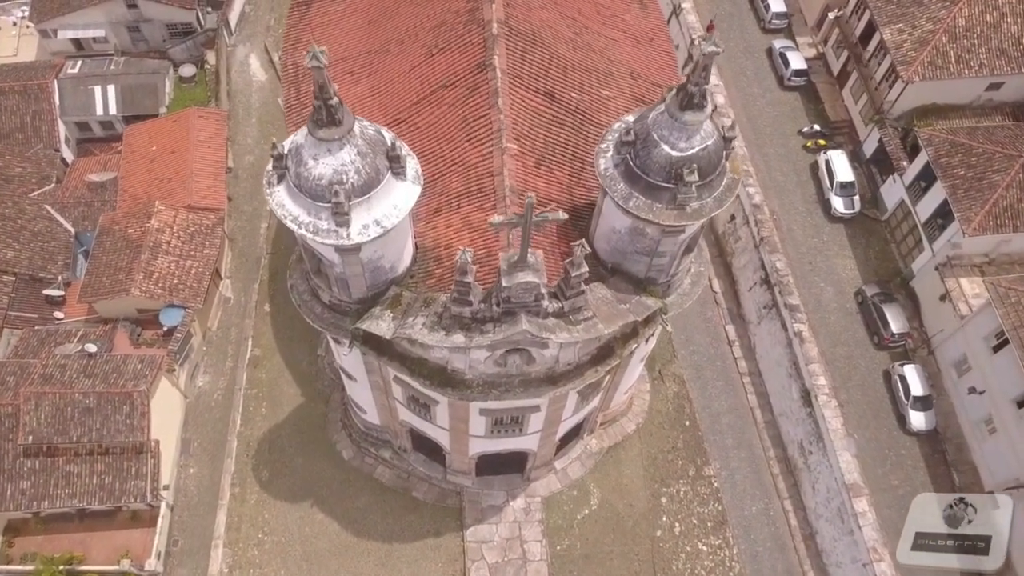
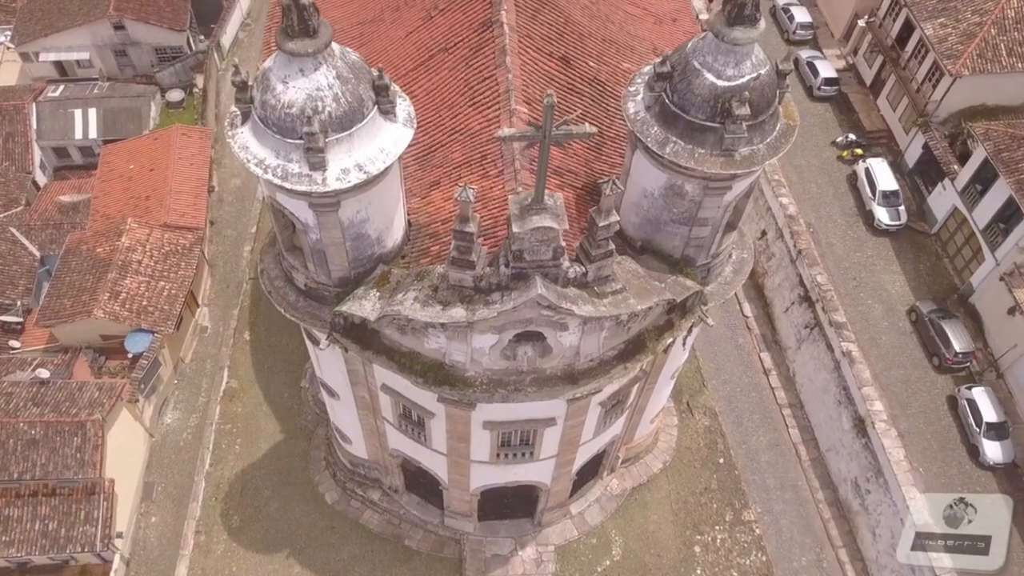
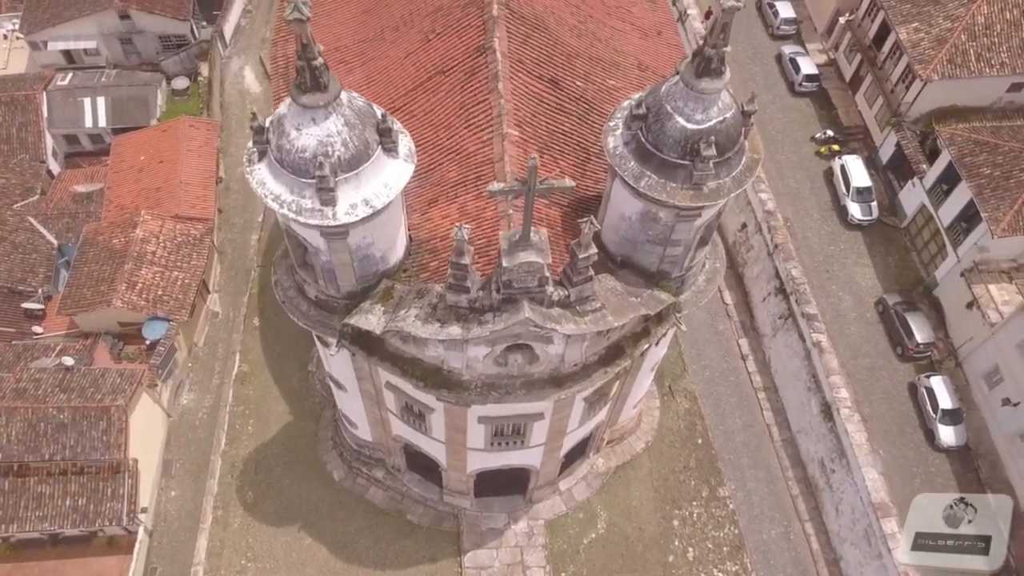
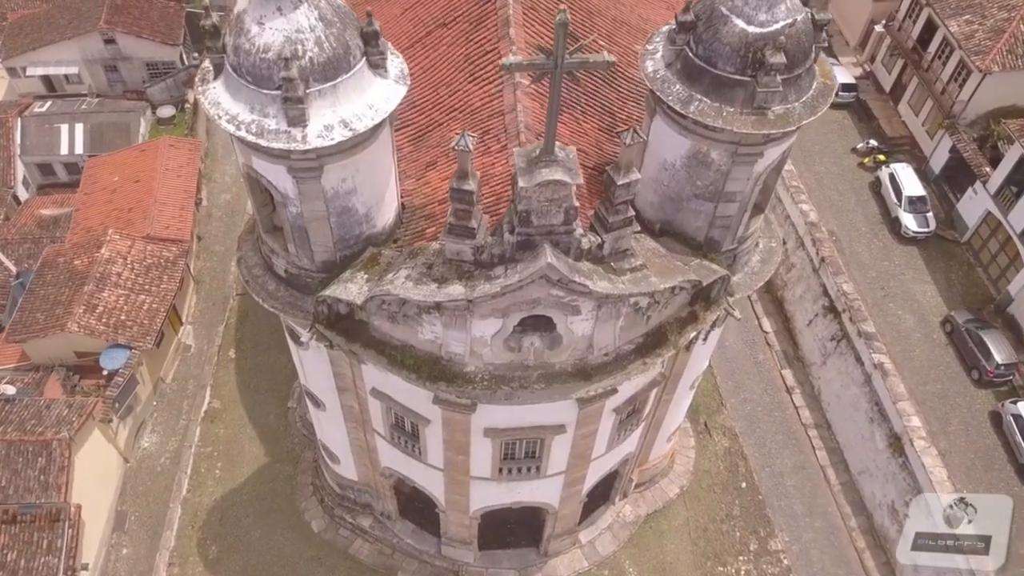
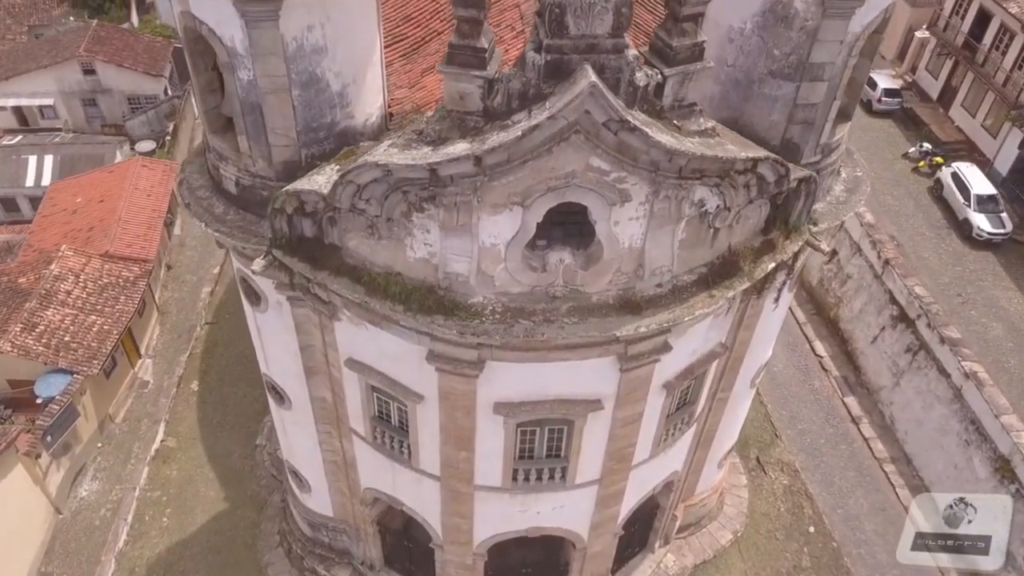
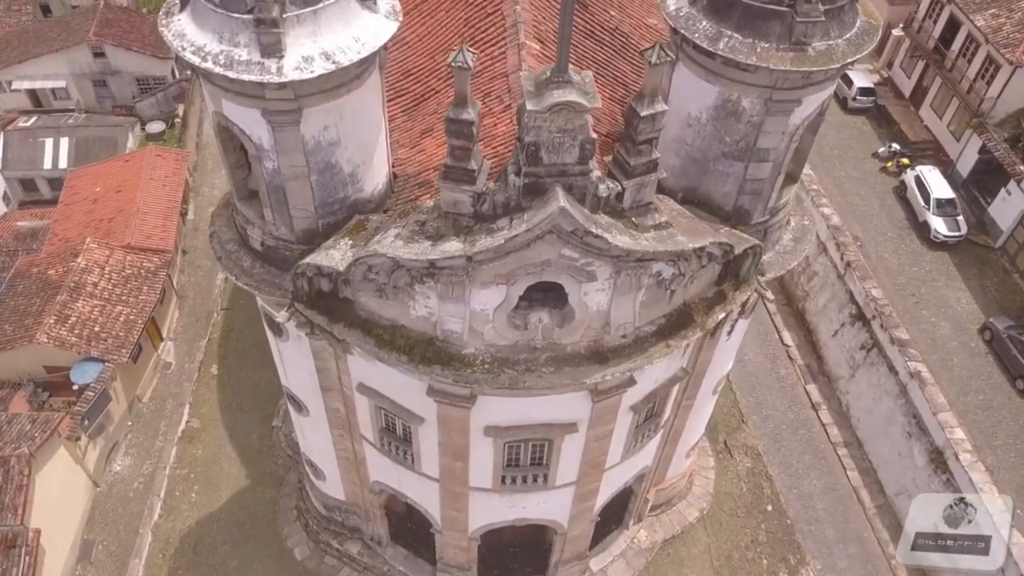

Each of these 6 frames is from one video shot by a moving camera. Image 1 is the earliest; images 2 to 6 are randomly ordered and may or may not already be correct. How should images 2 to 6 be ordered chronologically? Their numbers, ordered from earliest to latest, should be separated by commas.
3, 2, 4, 6, 5
